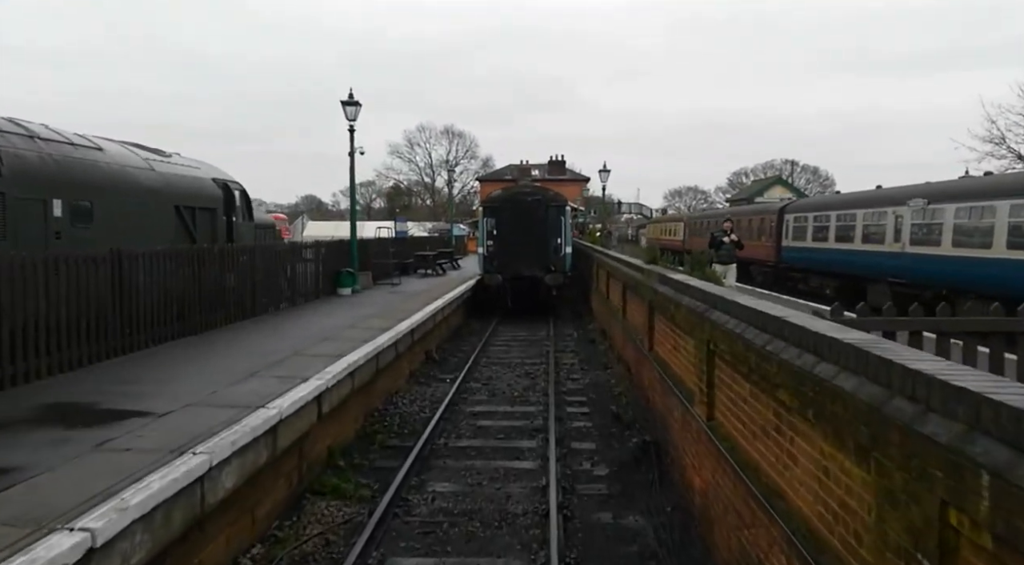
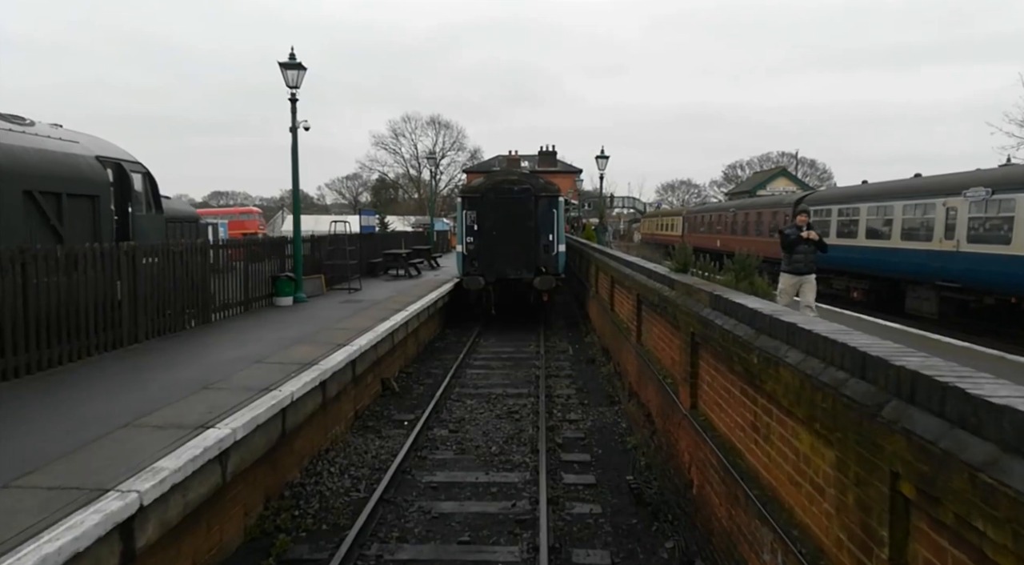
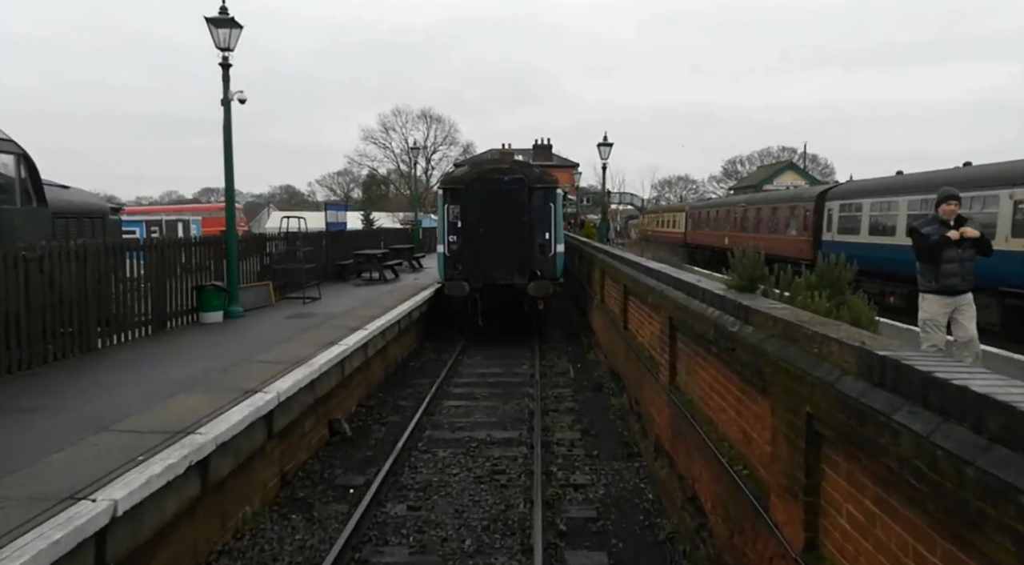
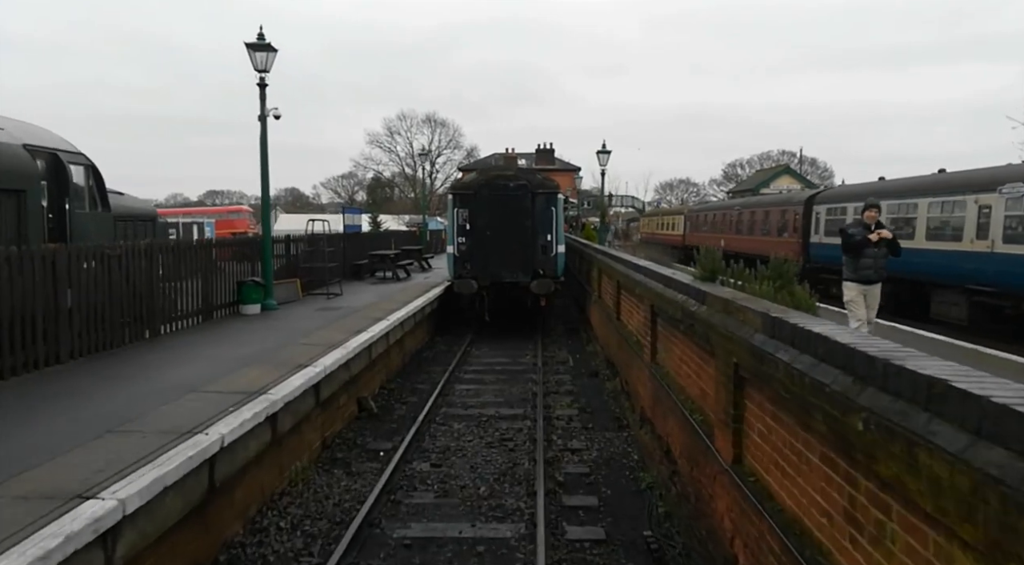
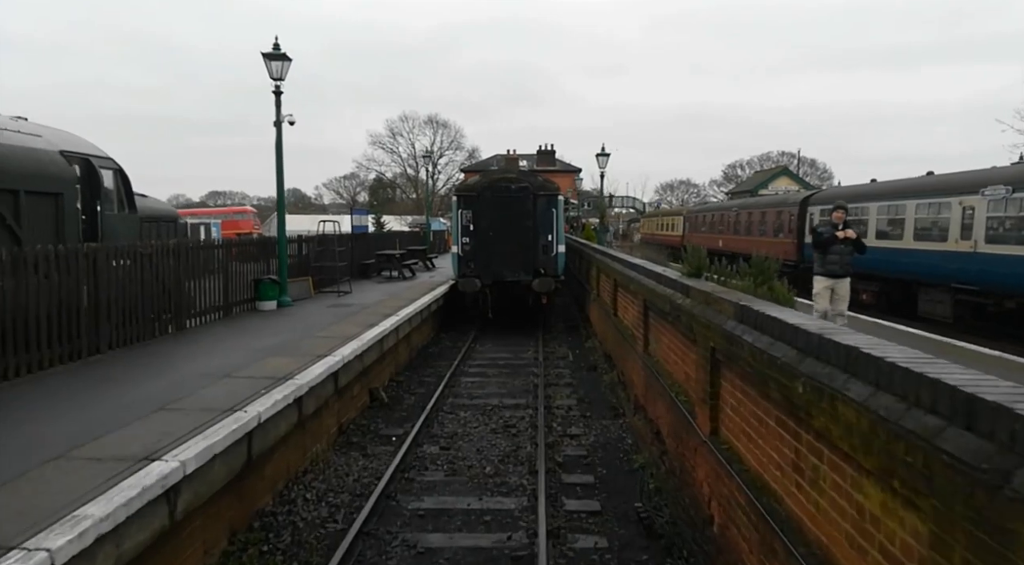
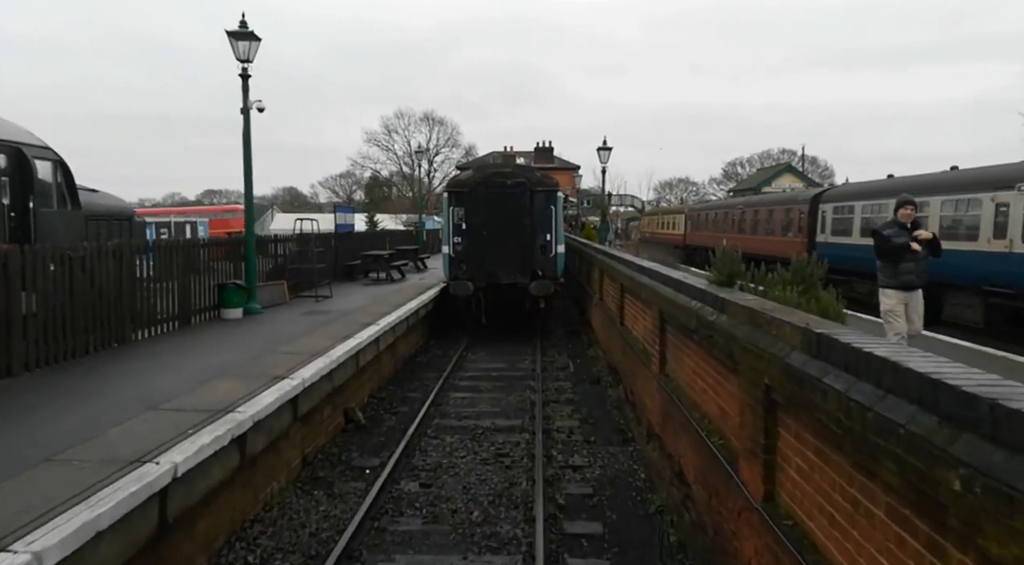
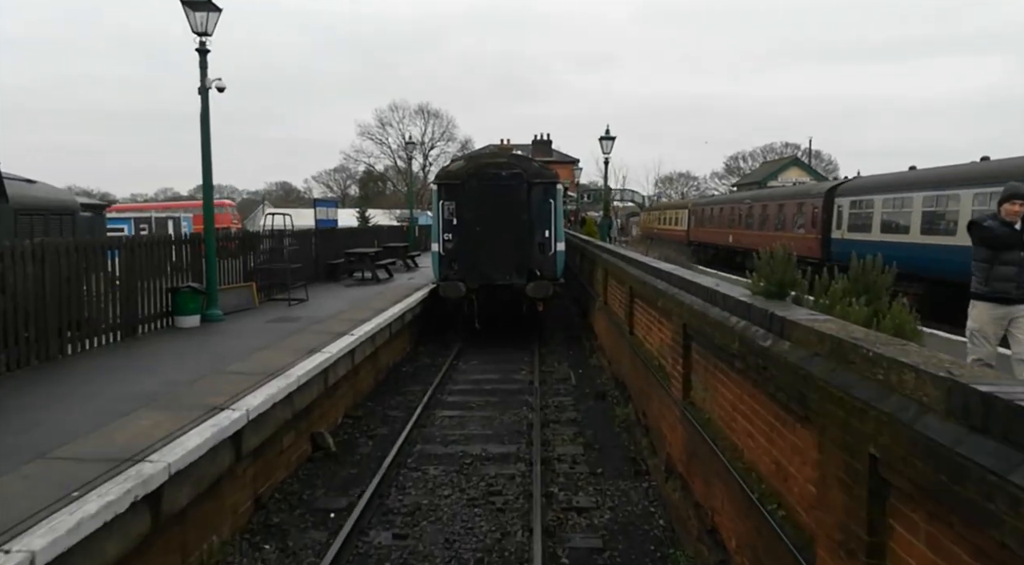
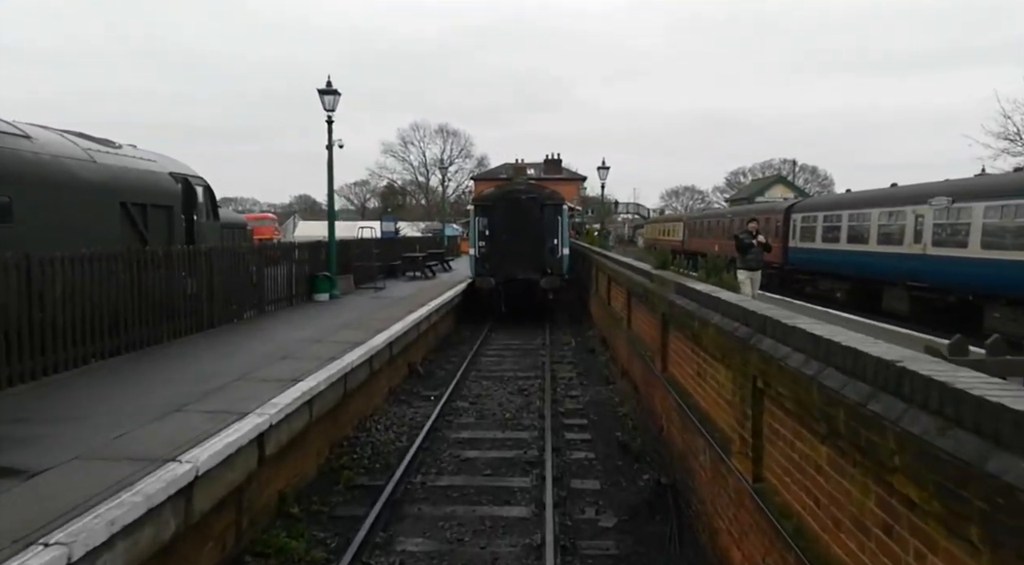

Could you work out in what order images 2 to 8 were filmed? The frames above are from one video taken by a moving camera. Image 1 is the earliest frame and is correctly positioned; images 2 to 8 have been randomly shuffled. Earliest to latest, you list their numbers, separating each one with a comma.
8, 2, 5, 4, 6, 3, 7
